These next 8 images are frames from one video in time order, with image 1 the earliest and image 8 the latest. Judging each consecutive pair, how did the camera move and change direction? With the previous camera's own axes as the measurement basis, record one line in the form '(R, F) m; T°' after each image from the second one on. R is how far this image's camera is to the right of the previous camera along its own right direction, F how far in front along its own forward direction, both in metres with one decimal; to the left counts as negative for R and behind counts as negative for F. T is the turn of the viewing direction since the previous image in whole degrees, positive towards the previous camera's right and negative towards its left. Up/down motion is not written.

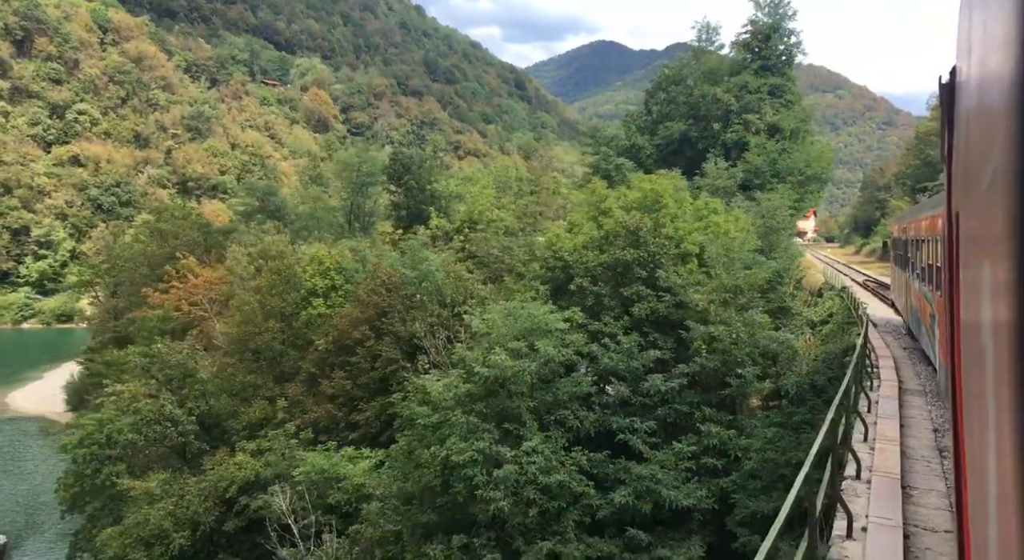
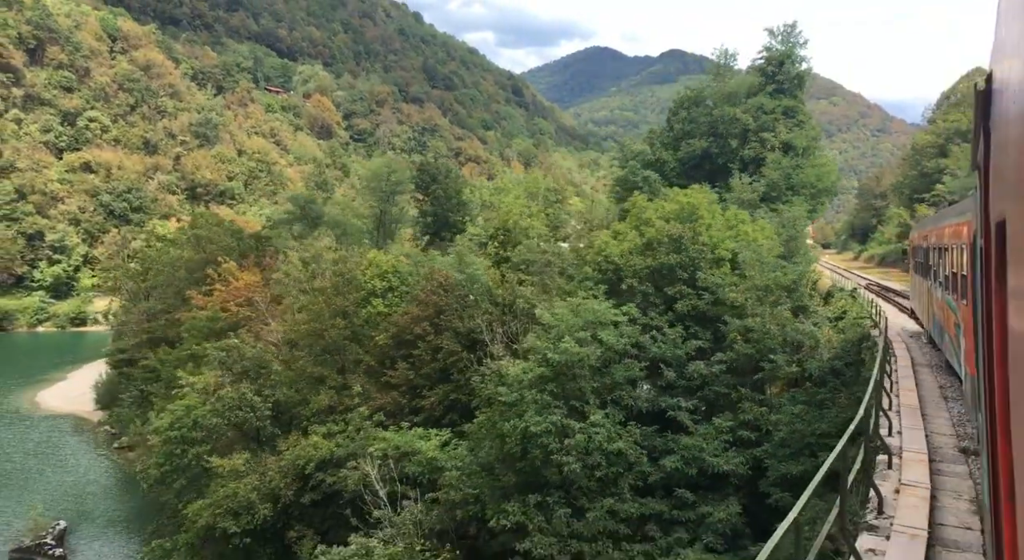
(-1.0, -1.9) m; 0°
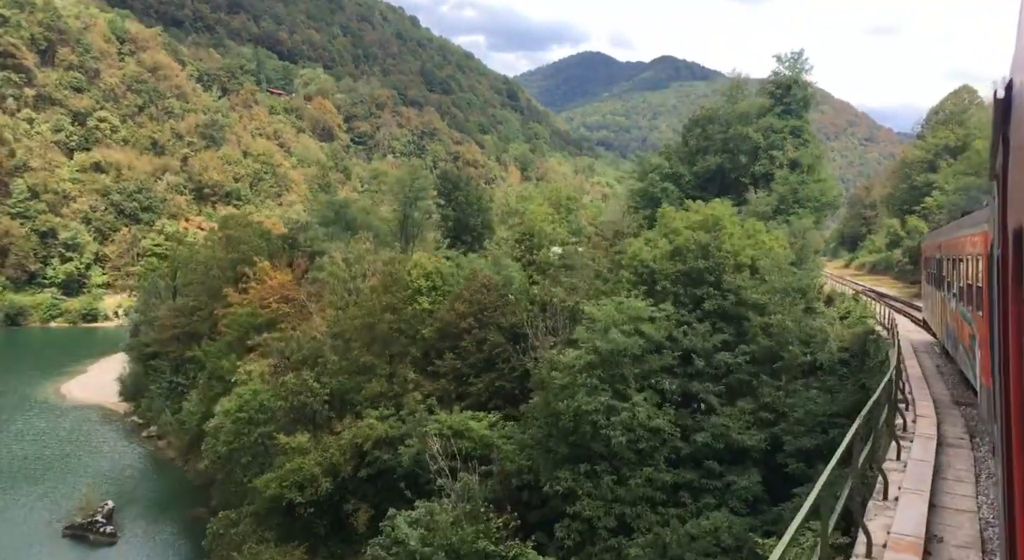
(-1.0, -2.0) m; +1°
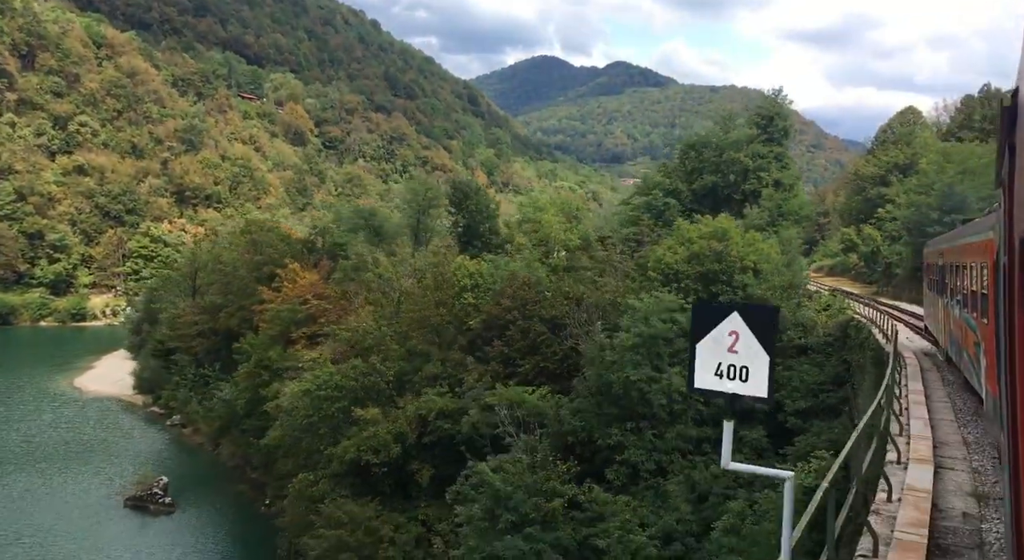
(-2.3, -3.8) m; +3°
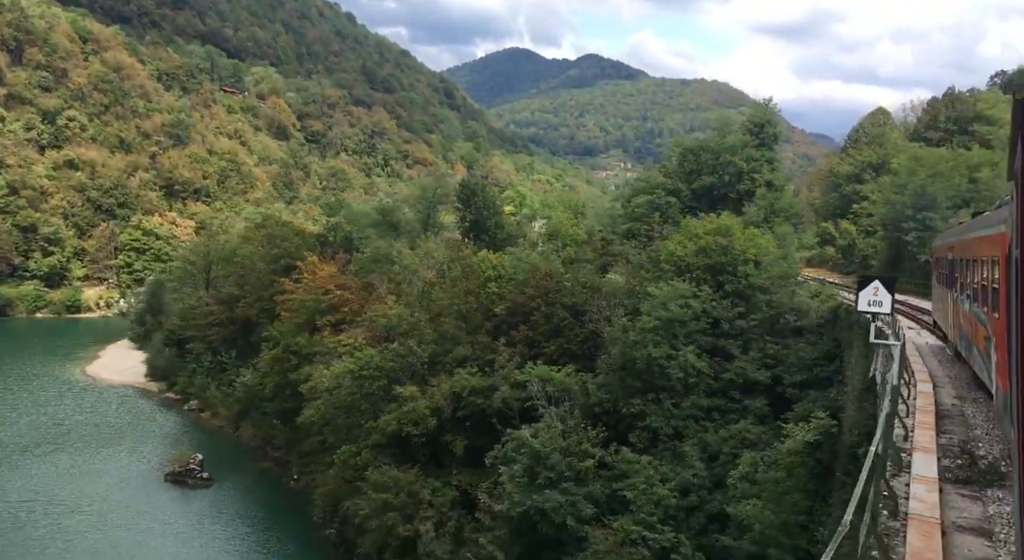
(-1.6, -2.7) m; +2°
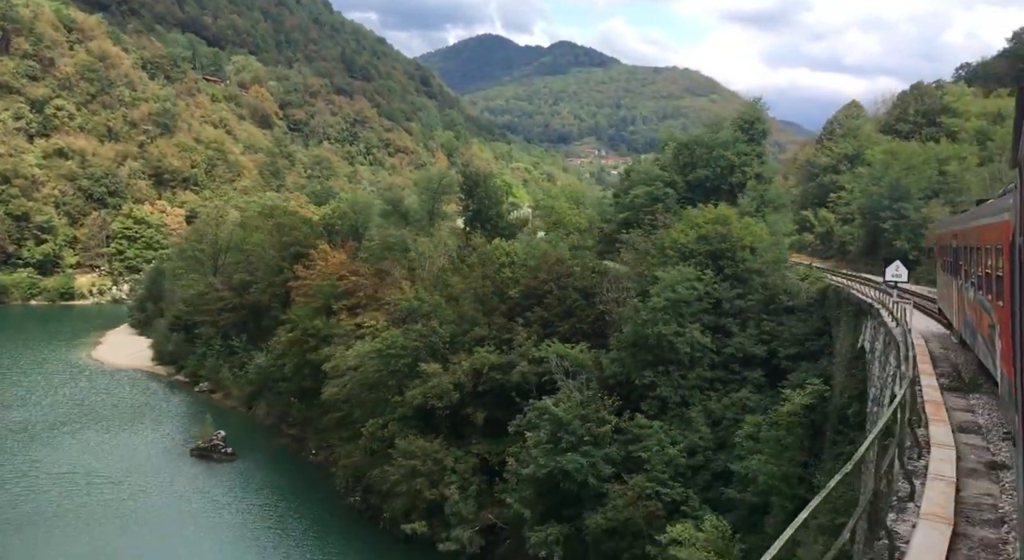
(-1.4, -2.3) m; +2°
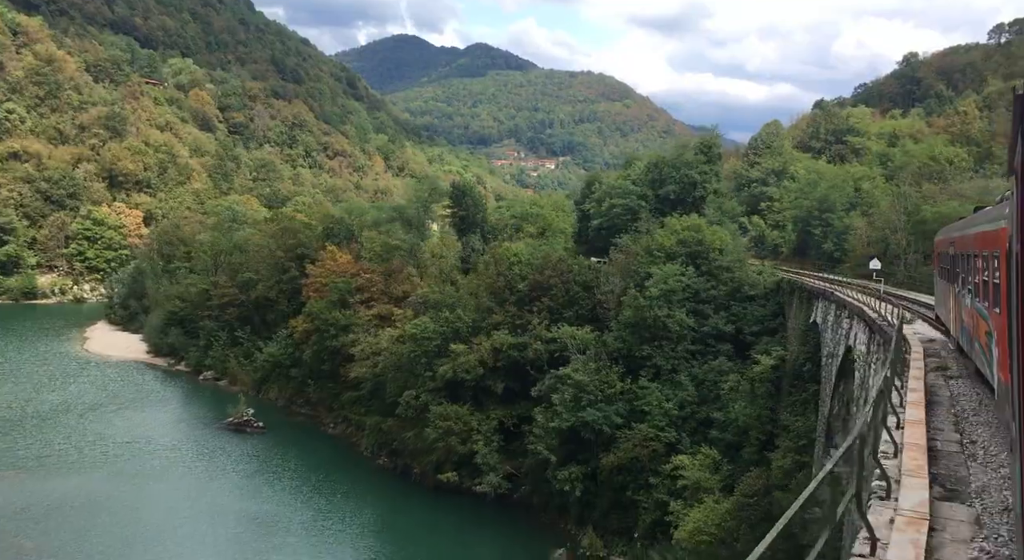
(-4.0, -6.1) m; +6°
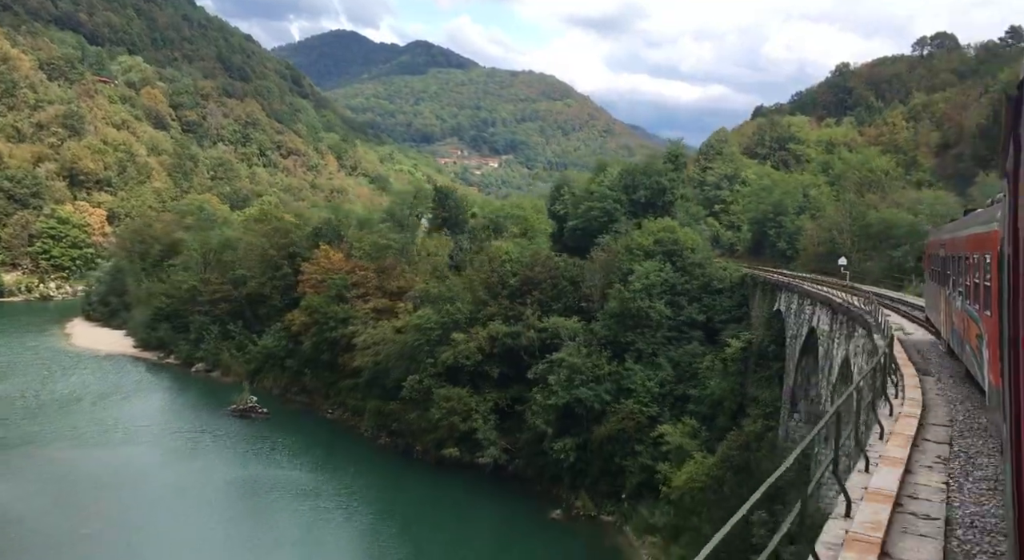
(-2.5, -4.0) m; +4°
